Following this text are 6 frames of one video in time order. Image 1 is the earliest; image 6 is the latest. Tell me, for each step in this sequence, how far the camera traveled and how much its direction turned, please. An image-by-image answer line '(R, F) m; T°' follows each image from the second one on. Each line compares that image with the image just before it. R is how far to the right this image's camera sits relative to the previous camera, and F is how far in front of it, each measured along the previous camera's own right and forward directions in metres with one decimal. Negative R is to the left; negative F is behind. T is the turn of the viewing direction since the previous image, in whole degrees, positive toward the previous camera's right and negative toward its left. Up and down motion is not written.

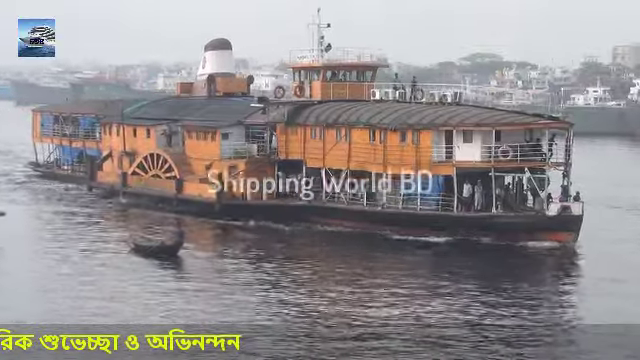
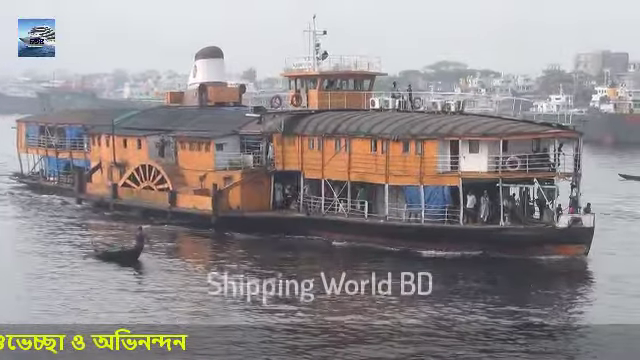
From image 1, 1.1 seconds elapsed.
(-1.5, +0.7) m; +3°
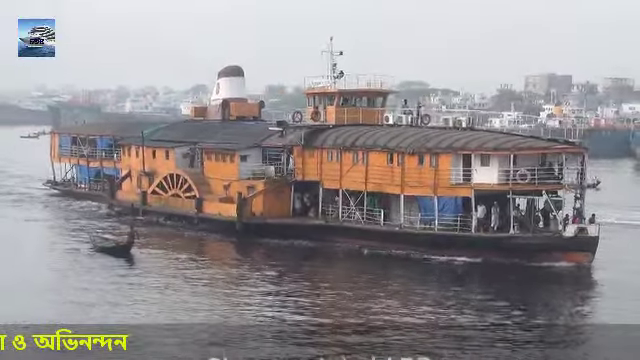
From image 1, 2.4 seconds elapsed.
(-2.9, -2.4) m; +4°
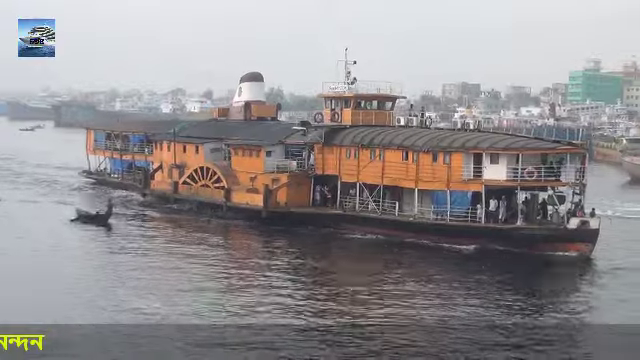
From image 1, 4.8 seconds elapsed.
(-5.1, -3.2) m; +7°
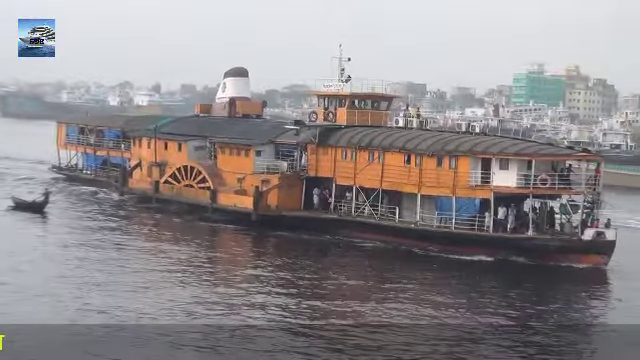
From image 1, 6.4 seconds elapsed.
(-2.5, +2.0) m; +5°
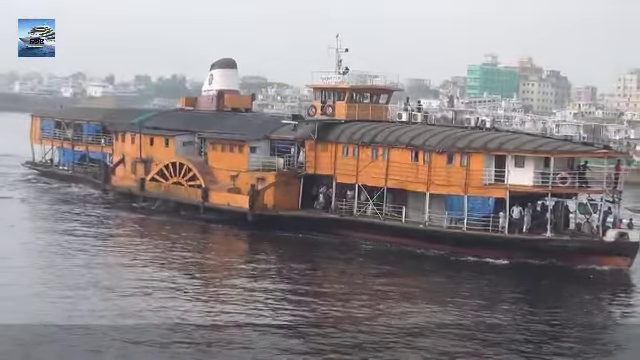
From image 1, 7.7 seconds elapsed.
(-2.2, +2.0) m; +4°
